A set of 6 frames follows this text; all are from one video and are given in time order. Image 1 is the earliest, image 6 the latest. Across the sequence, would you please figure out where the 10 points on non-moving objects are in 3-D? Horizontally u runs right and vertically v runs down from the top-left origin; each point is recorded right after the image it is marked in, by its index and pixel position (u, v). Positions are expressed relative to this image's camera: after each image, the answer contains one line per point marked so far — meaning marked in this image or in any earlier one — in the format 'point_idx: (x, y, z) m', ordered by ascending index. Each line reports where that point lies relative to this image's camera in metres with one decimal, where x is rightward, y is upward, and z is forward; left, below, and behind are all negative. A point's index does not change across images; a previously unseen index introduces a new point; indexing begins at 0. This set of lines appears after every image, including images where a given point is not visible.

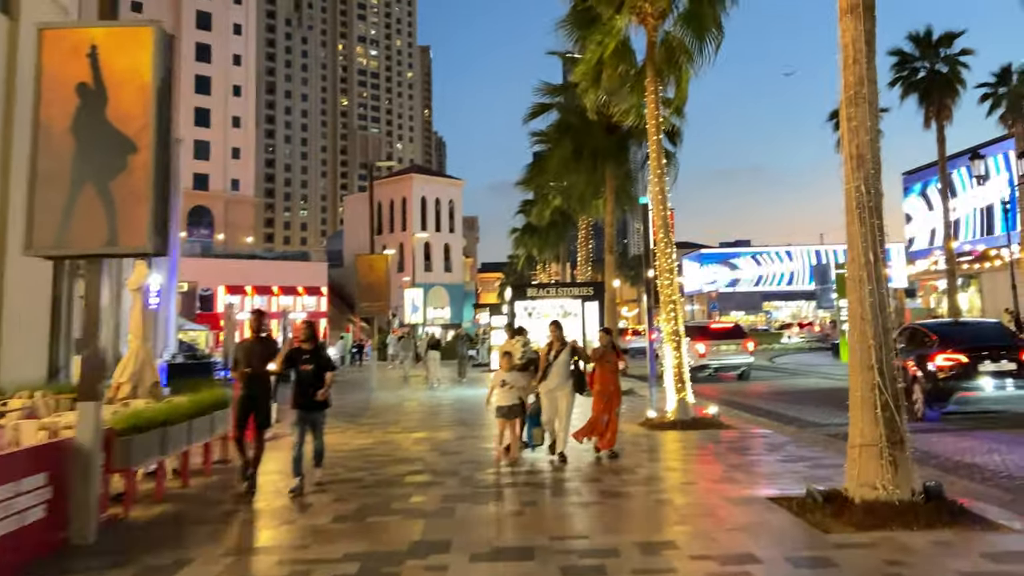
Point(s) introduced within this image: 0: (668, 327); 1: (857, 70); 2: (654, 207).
0: (+2.3, -0.6, +12.3) m
1: (+2.7, +1.7, +6.4) m
2: (+2.2, +1.2, +12.5) m
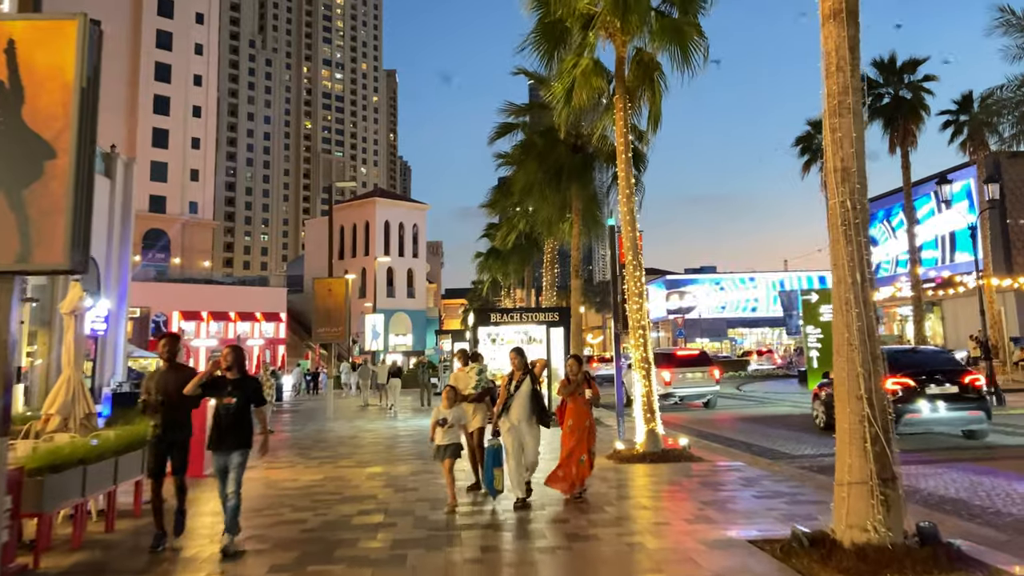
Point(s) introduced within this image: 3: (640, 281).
0: (+1.8, -0.9, +11.7) m
1: (+2.4, +1.5, +5.9) m
2: (+1.6, +0.9, +12.0) m
3: (+1.8, +0.1, +11.8) m
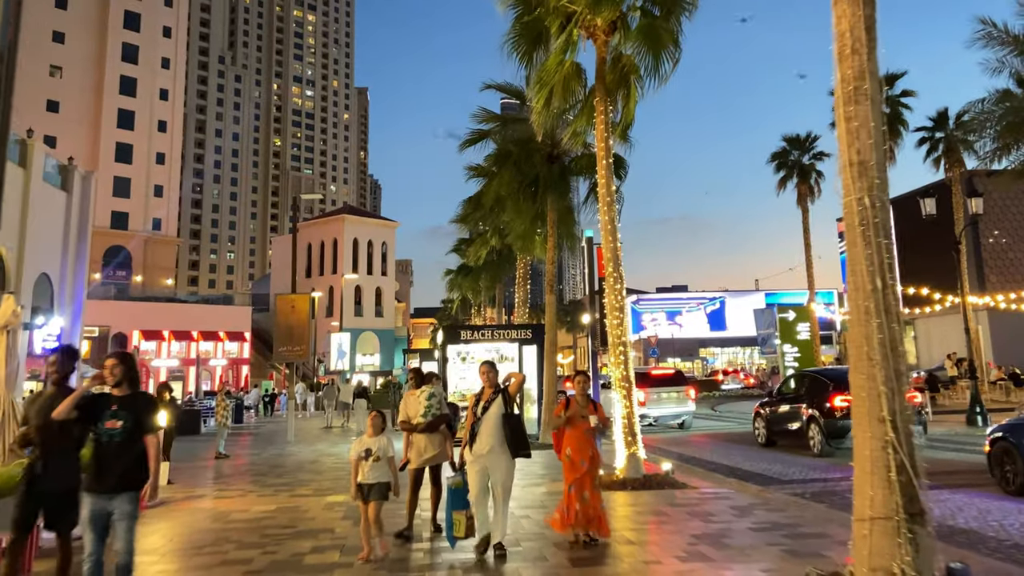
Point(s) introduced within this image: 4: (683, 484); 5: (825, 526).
0: (+1.4, -1.1, +11.0) m
1: (+2.2, +1.5, +5.3) m
2: (+1.2, +0.7, +11.3) m
3: (+1.4, -0.1, +11.1) m
4: (+2.3, -2.6, +10.9) m
5: (+3.0, -2.3, +7.9) m
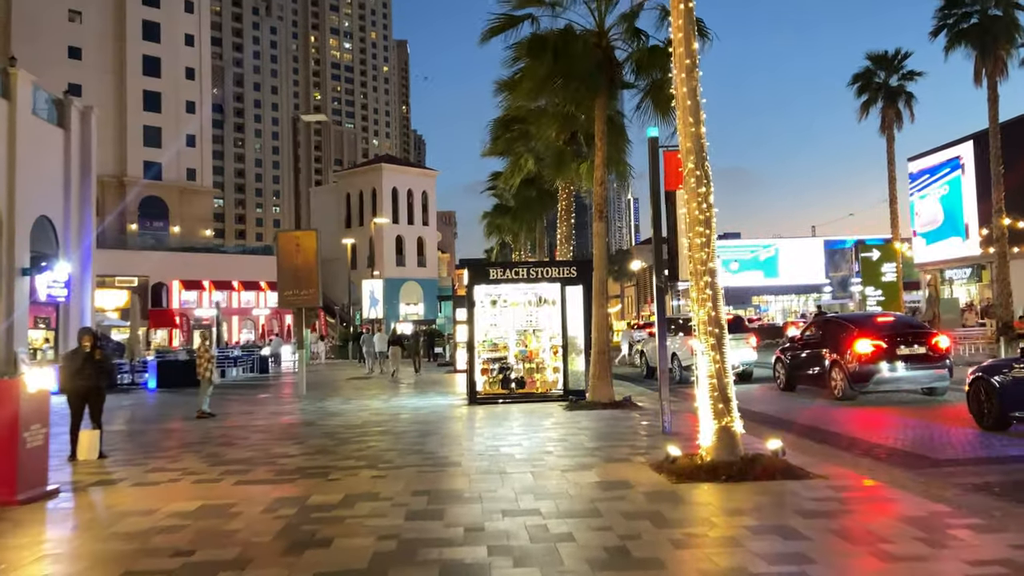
0: (+1.7, -0.2, +7.6) m
1: (+2.2, +2.0, +1.7) m
2: (+1.6, +1.6, +7.8) m
3: (+1.8, +0.8, +7.6) m
4: (+2.6, -1.7, +7.5) m
5: (+3.2, -1.5, +4.4) m
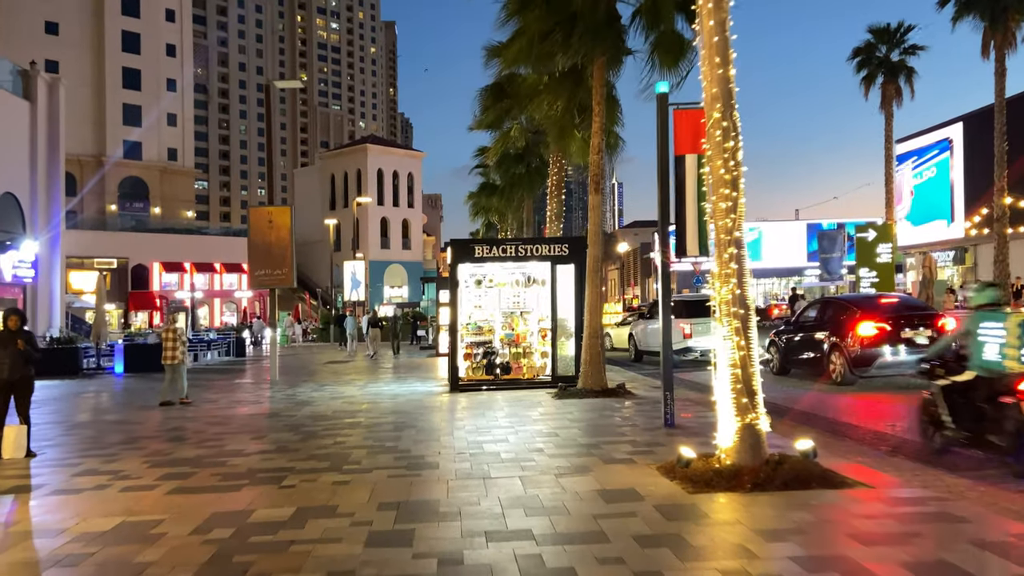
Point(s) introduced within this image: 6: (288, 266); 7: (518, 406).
0: (+1.6, 0.0, +6.5) m
1: (+2.2, +2.1, +0.5) m
2: (+1.5, +1.8, +6.7) m
3: (+1.7, +1.0, +6.4) m
4: (+2.5, -1.5, +6.4) m
5: (+3.1, -1.4, +3.4) m
6: (-5.0, +0.5, +18.2) m
7: (+0.1, -1.8, +12.7) m
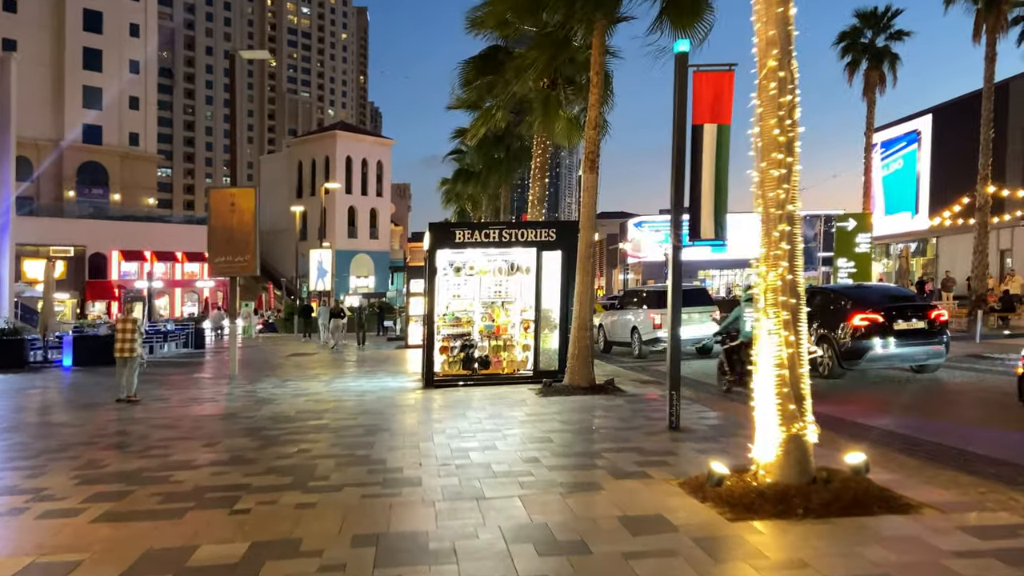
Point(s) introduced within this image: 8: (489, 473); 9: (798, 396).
0: (+1.6, +0.1, +5.5) m
1: (+2.5, +2.1, -0.5) m
2: (+1.5, +1.9, +5.6) m
3: (+1.7, +1.1, +5.4) m
4: (+2.5, -1.4, +5.5) m
5: (+3.2, -1.3, +2.4) m
6: (-5.4, +0.7, +16.9) m
7: (-0.1, -1.6, +11.7) m
8: (-0.1, -1.5, +6.7) m
9: (+1.8, -0.7, +5.2) m
